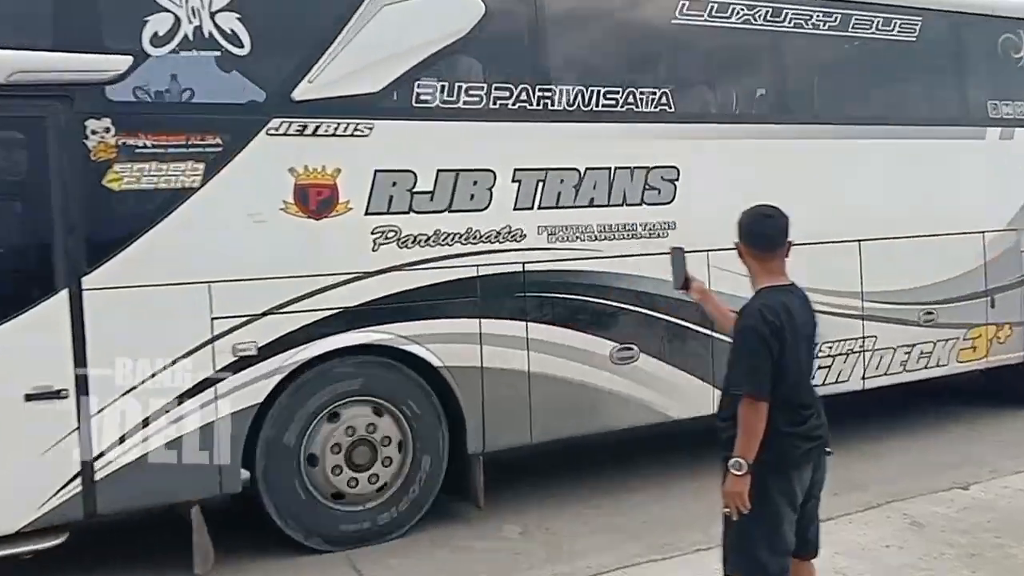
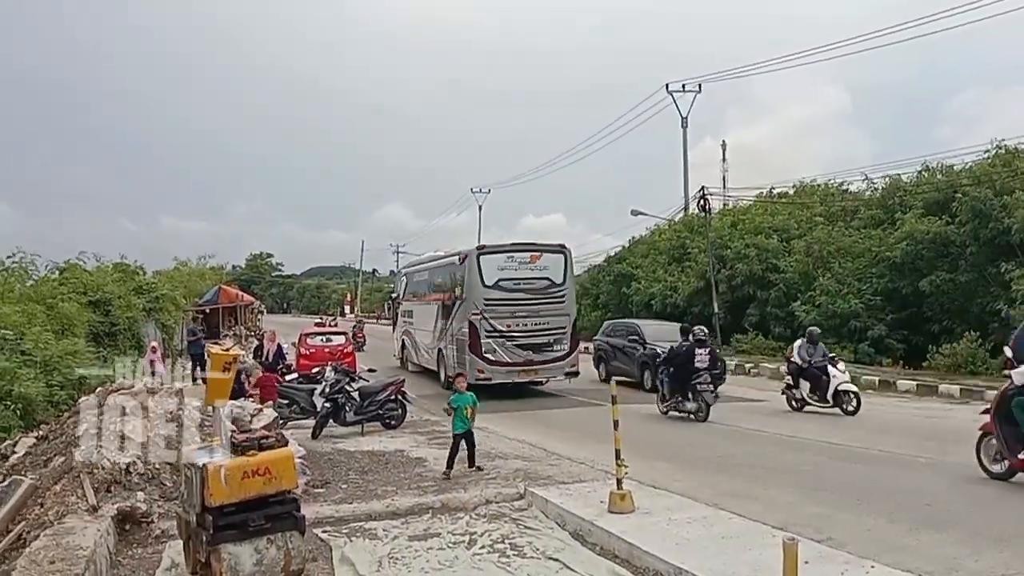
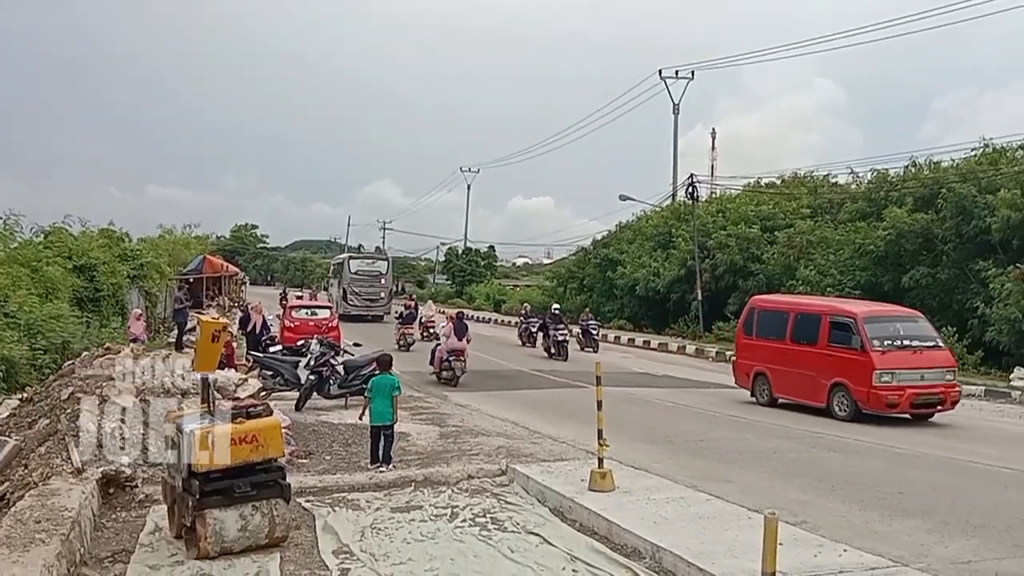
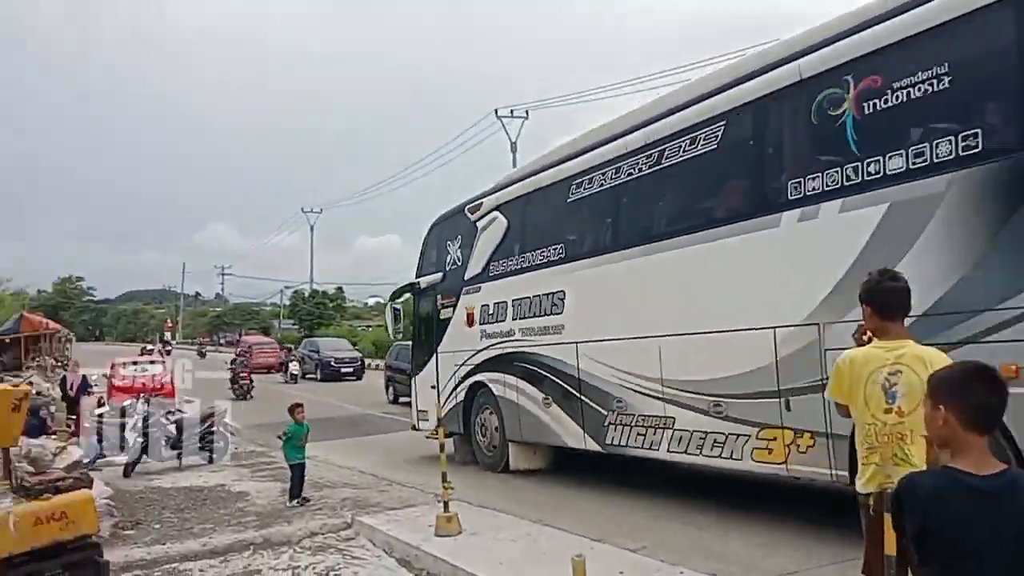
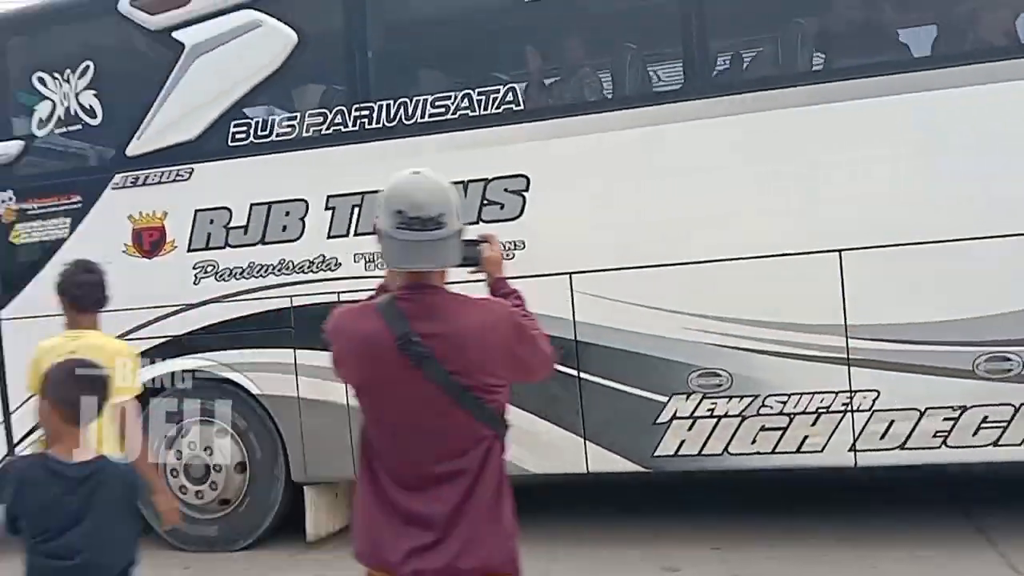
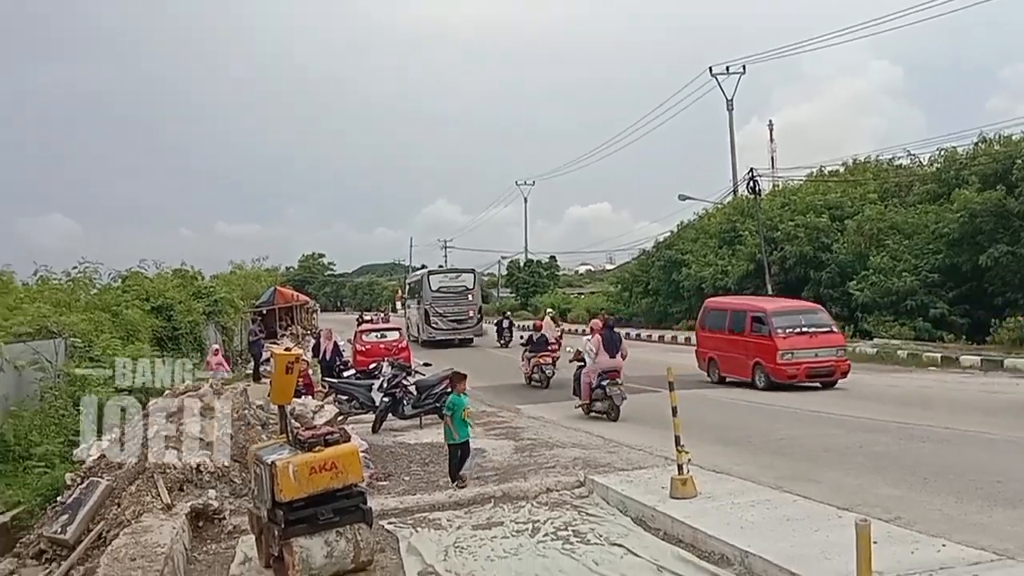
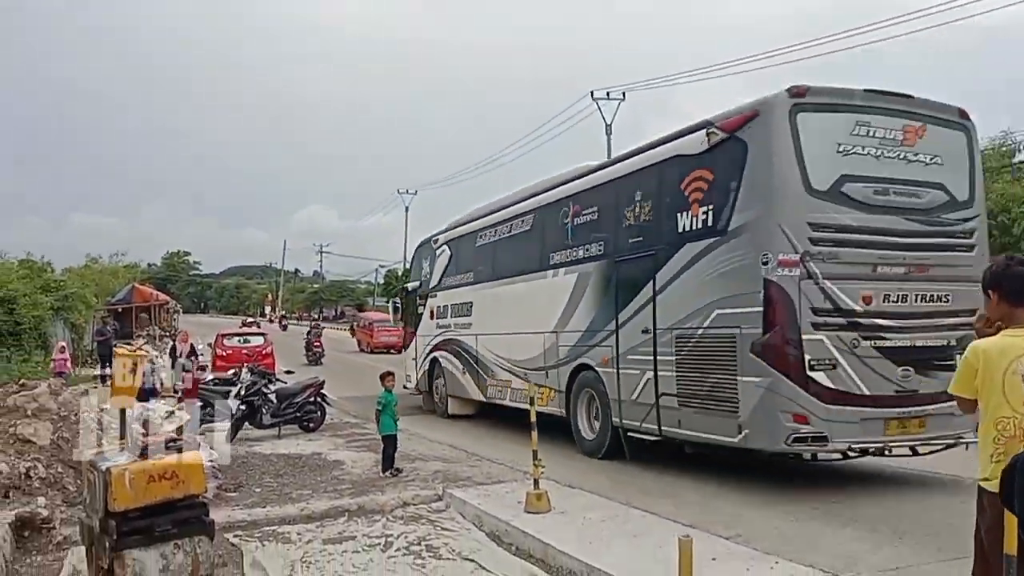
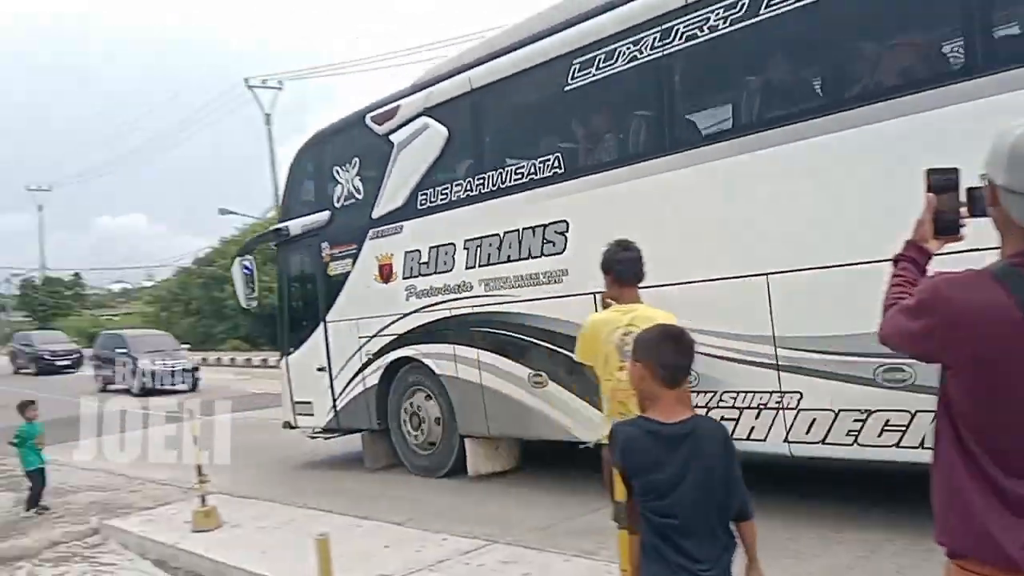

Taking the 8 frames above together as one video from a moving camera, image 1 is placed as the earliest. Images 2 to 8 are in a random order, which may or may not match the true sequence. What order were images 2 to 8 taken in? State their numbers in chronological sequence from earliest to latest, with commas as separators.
5, 8, 4, 7, 2, 6, 3
